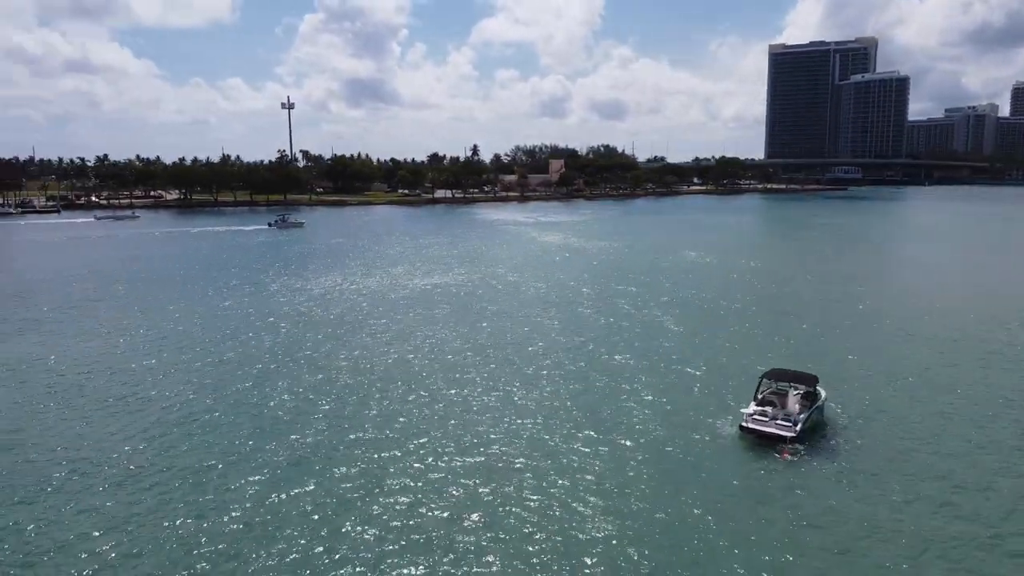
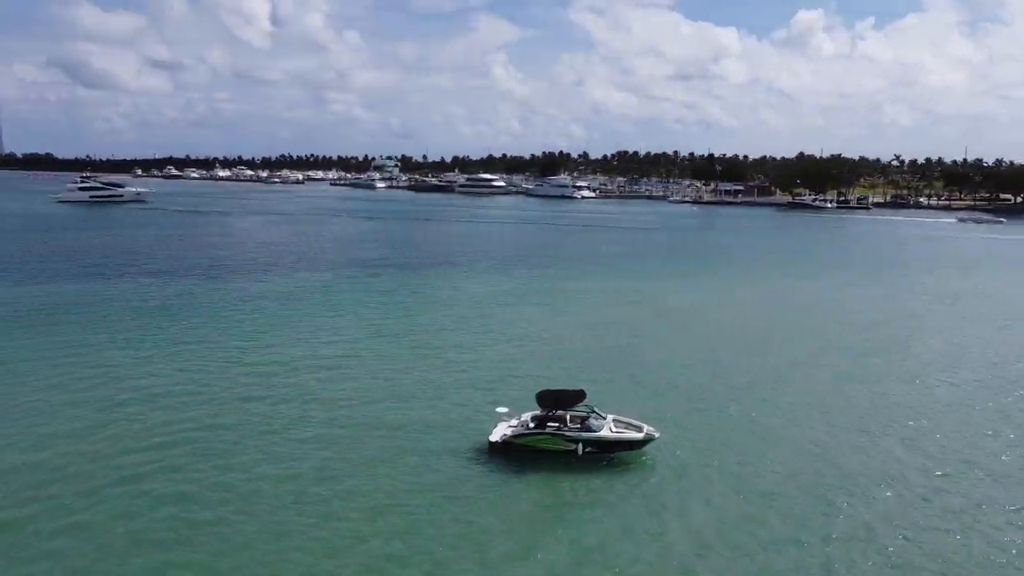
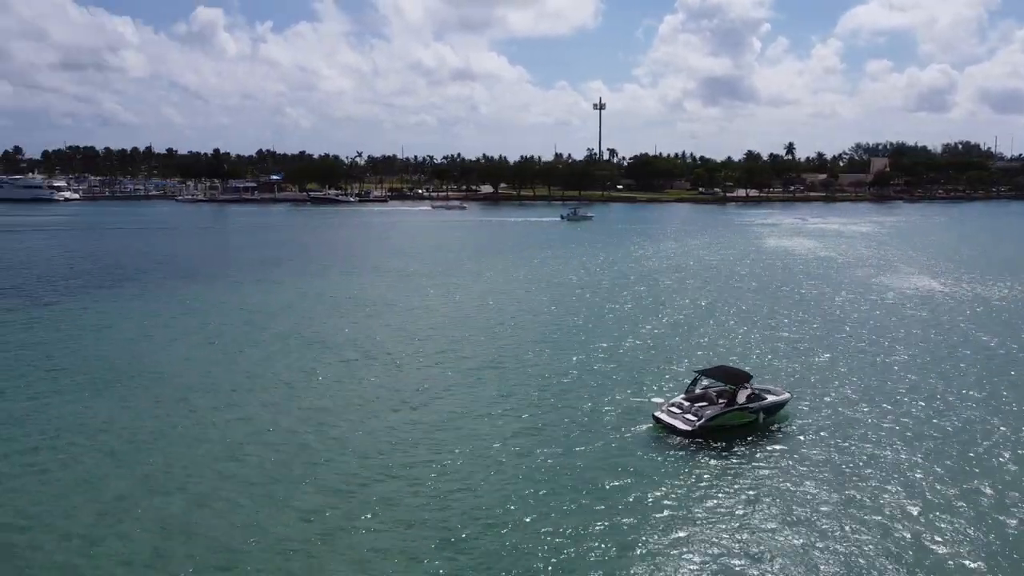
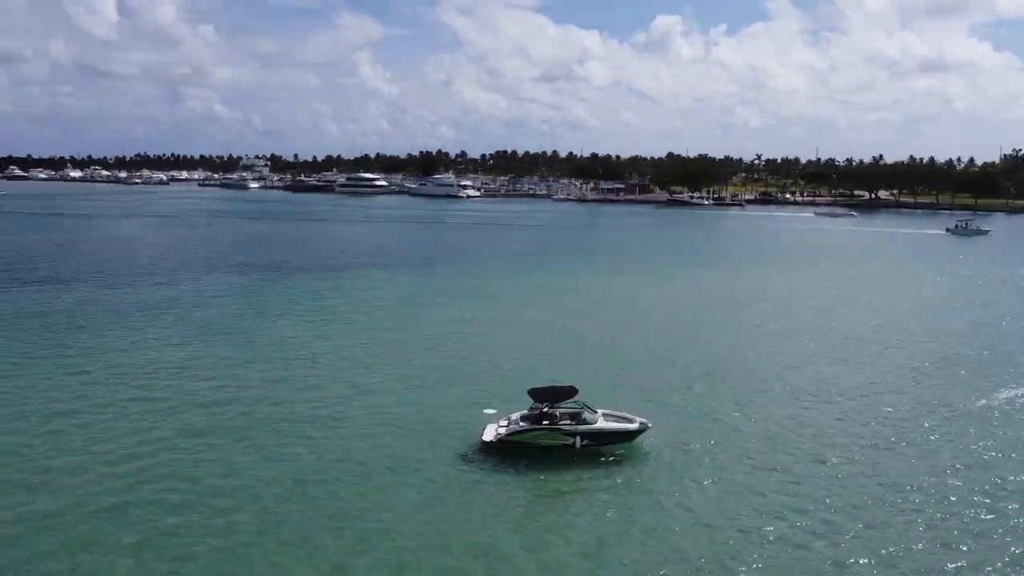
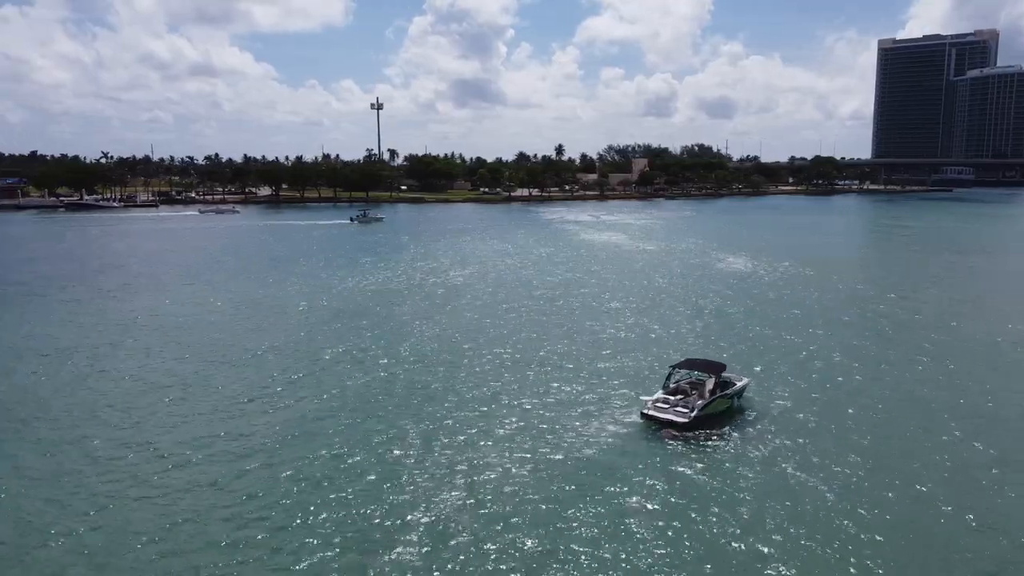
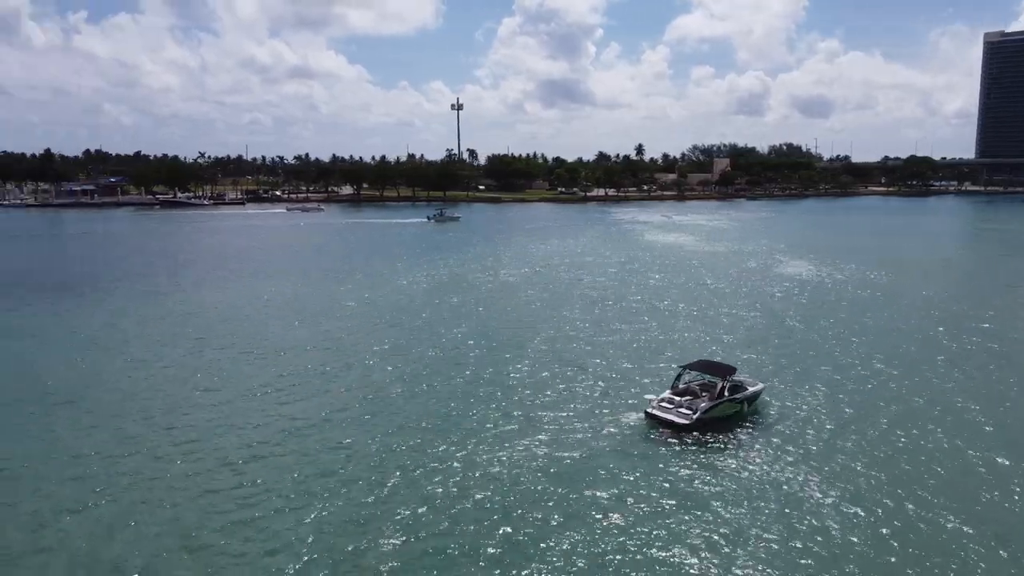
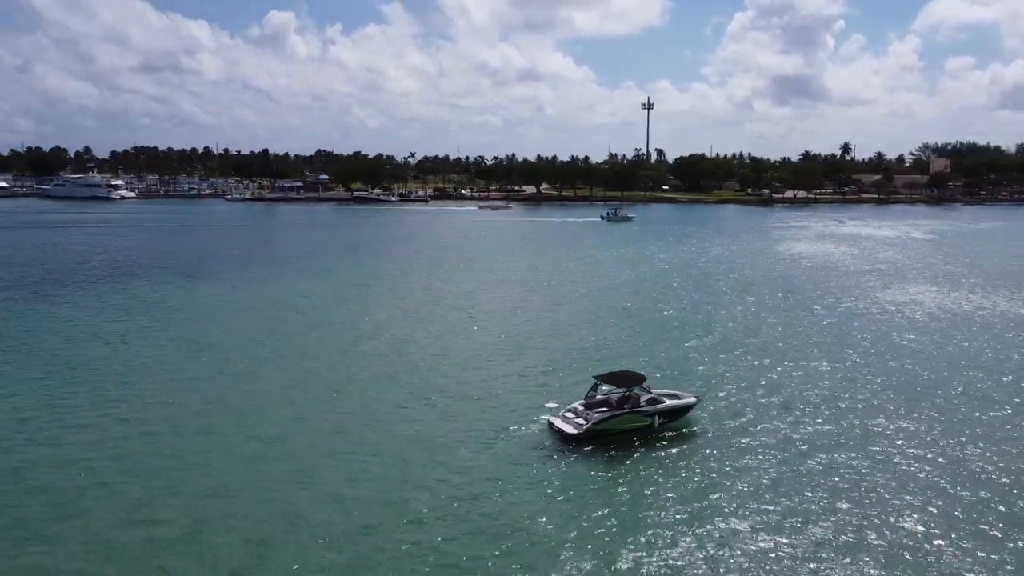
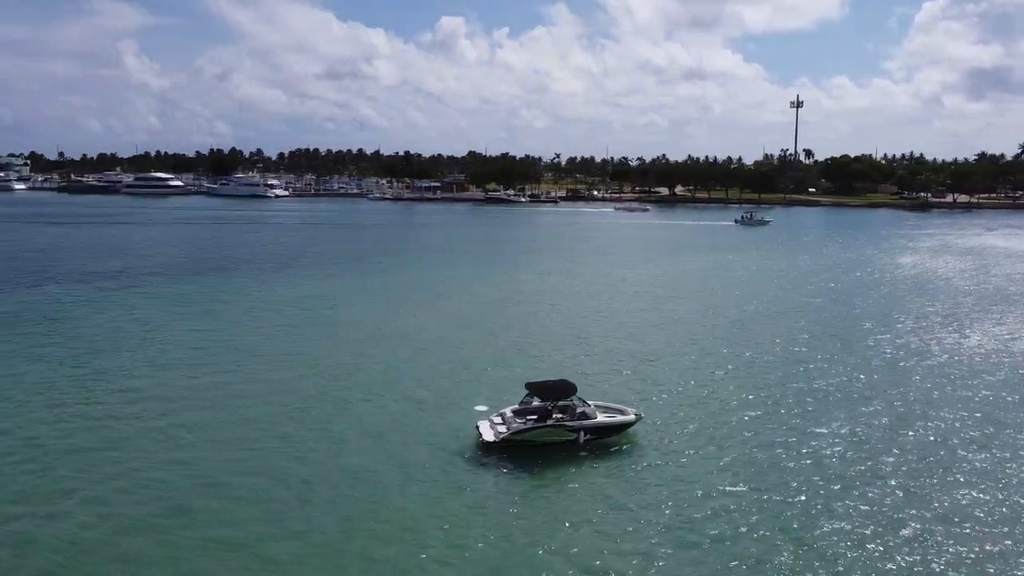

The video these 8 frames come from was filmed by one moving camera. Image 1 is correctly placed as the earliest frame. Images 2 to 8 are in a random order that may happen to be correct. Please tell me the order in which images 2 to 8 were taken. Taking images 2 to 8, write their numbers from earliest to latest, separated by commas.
5, 6, 3, 7, 8, 4, 2
